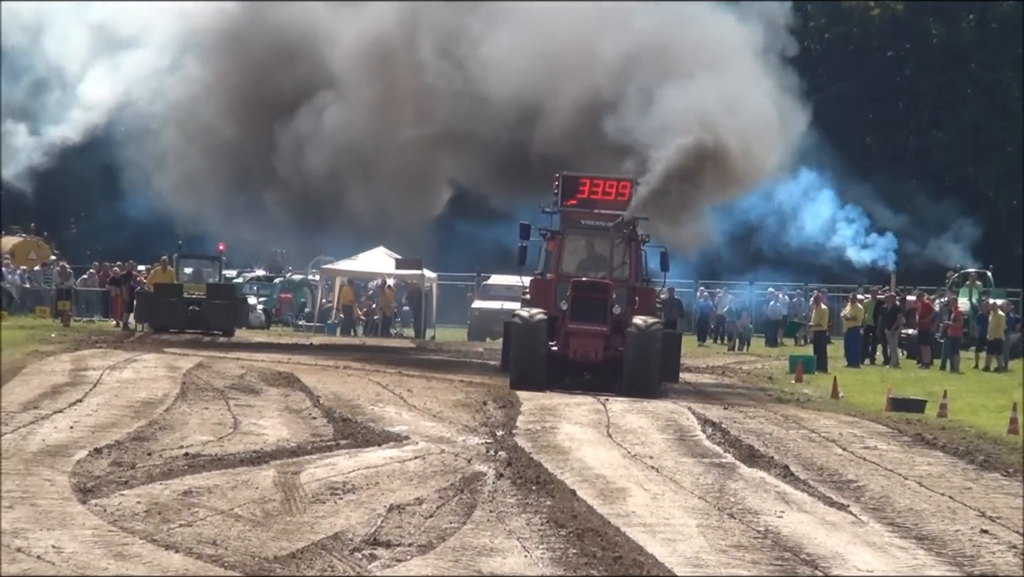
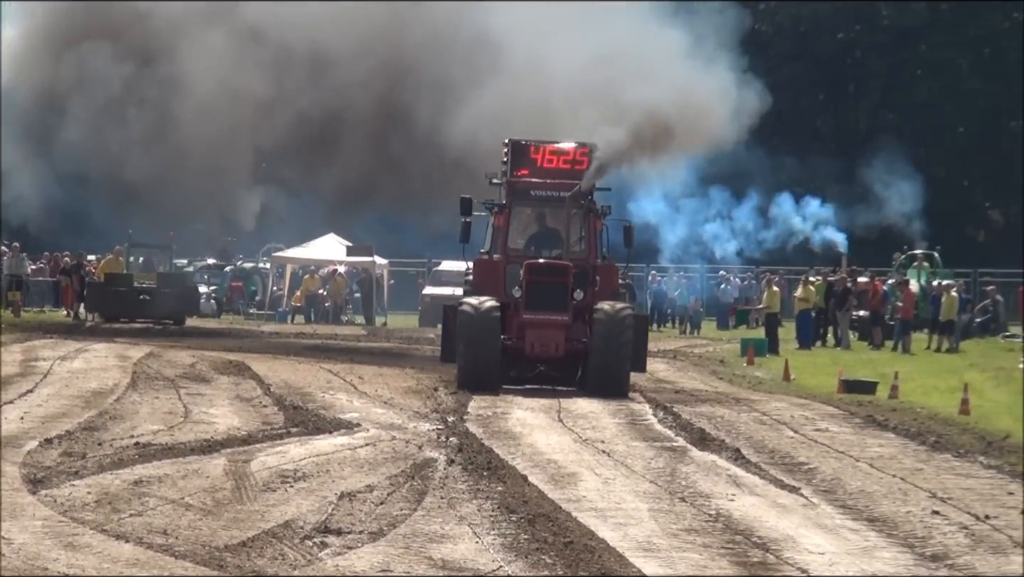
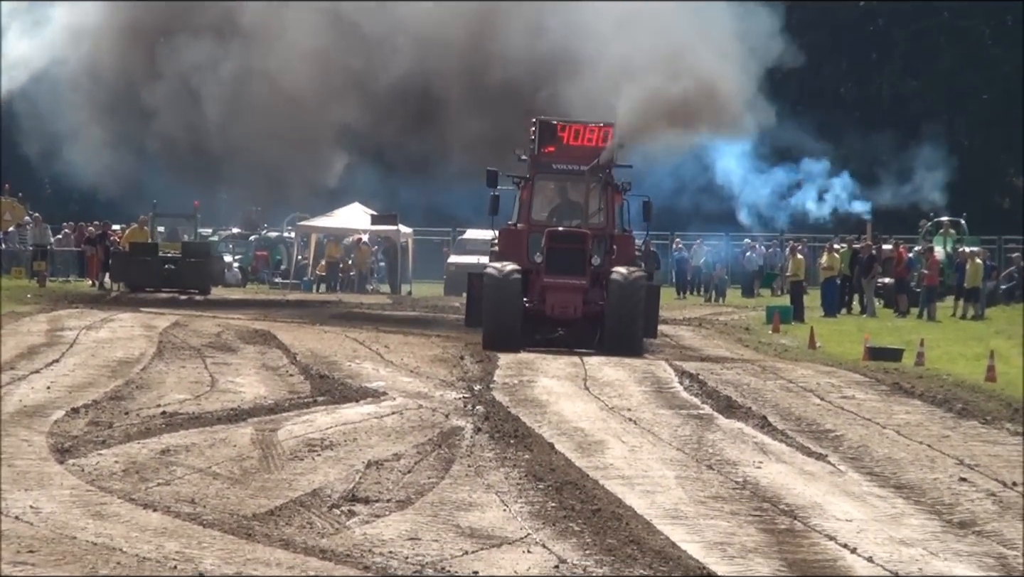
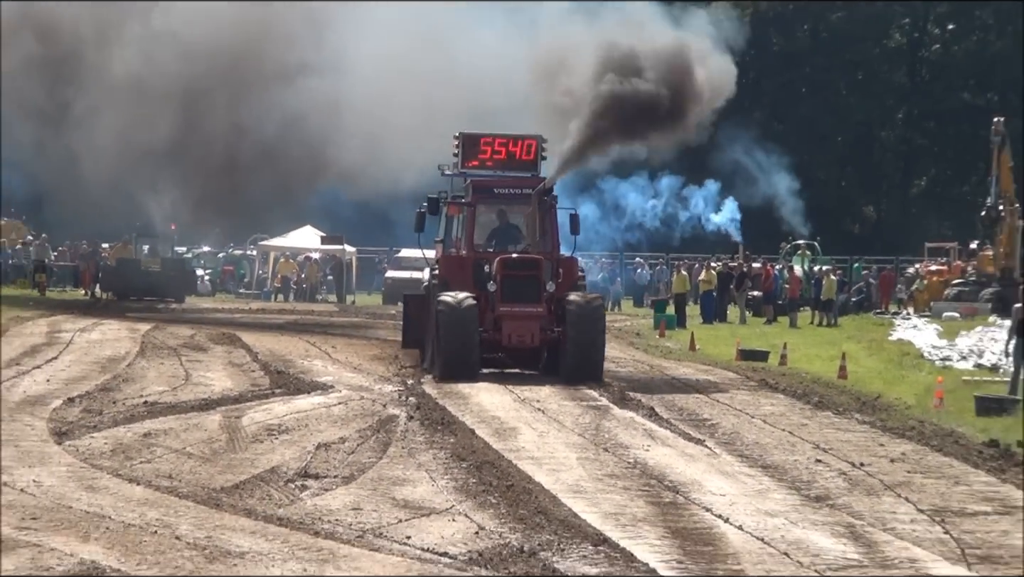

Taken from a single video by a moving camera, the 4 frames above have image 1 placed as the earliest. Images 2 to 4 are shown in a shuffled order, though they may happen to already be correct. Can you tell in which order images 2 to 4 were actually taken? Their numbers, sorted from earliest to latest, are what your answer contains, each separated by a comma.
3, 2, 4
